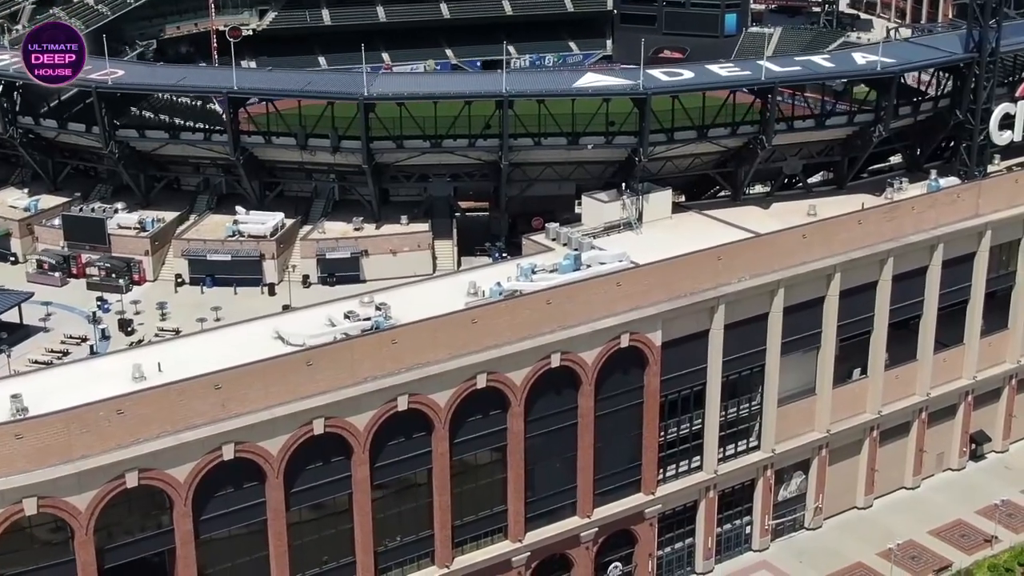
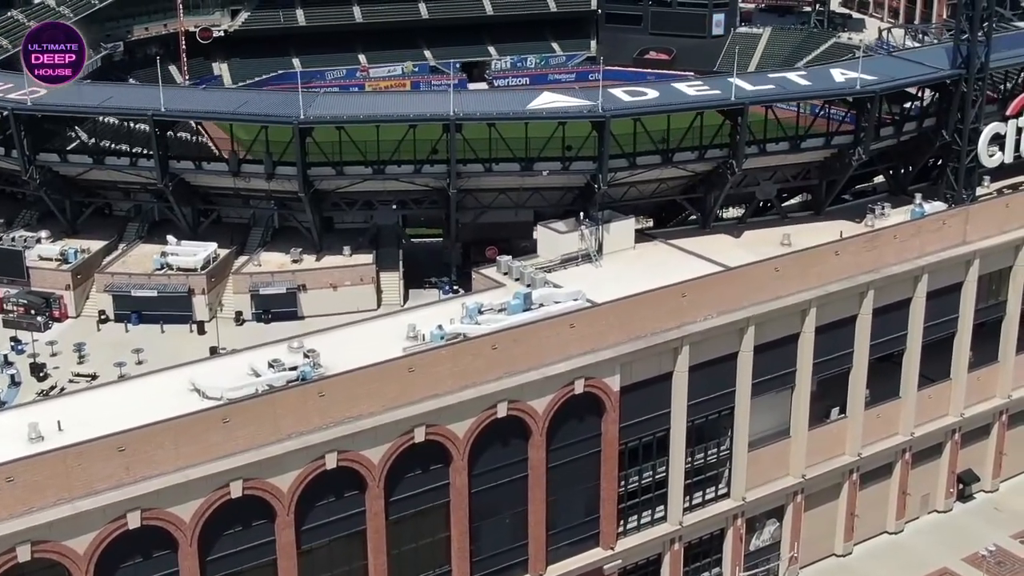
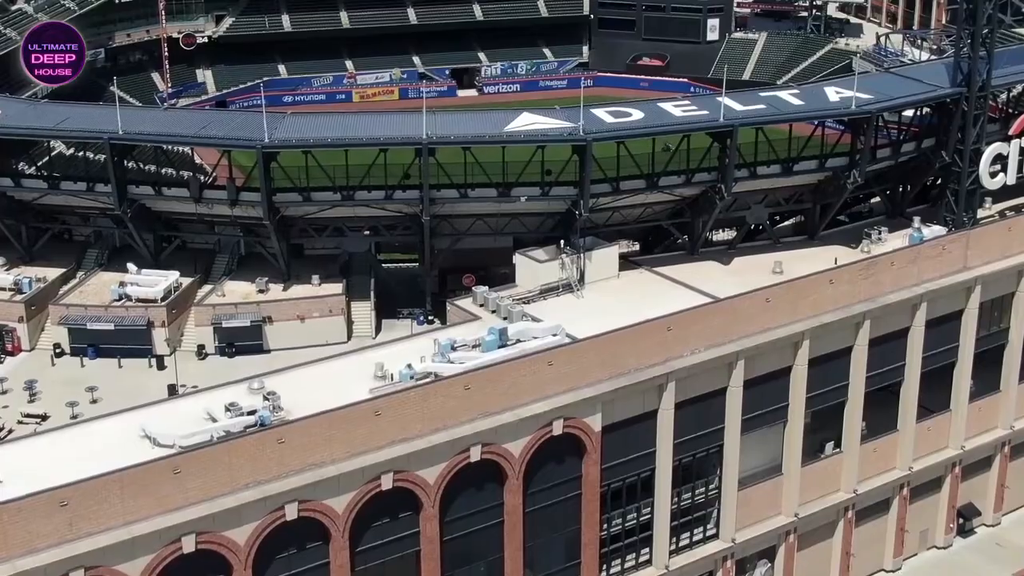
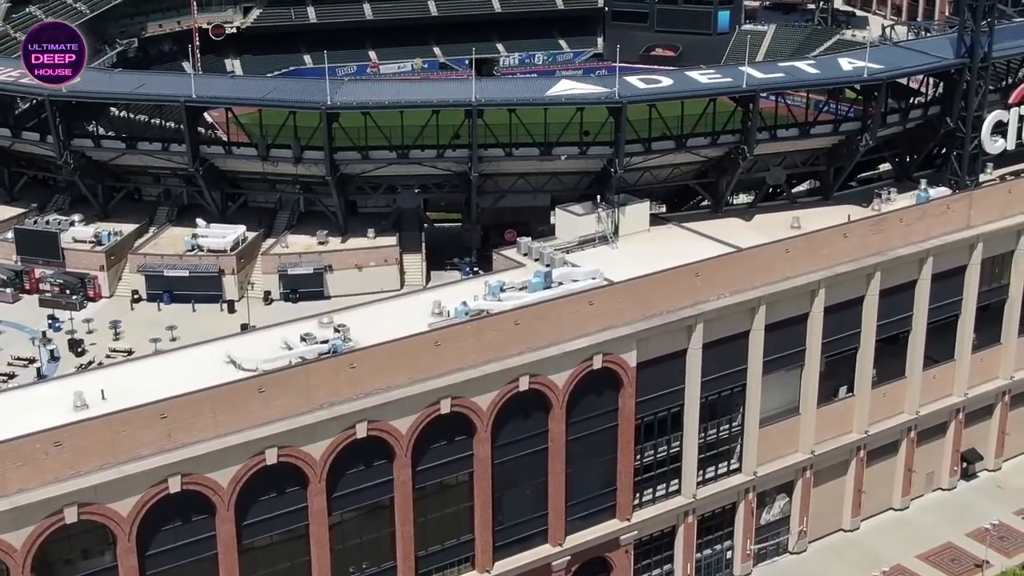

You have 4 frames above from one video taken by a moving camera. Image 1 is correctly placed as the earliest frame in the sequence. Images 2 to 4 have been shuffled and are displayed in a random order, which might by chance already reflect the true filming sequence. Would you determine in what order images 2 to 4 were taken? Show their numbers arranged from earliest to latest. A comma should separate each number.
4, 2, 3
